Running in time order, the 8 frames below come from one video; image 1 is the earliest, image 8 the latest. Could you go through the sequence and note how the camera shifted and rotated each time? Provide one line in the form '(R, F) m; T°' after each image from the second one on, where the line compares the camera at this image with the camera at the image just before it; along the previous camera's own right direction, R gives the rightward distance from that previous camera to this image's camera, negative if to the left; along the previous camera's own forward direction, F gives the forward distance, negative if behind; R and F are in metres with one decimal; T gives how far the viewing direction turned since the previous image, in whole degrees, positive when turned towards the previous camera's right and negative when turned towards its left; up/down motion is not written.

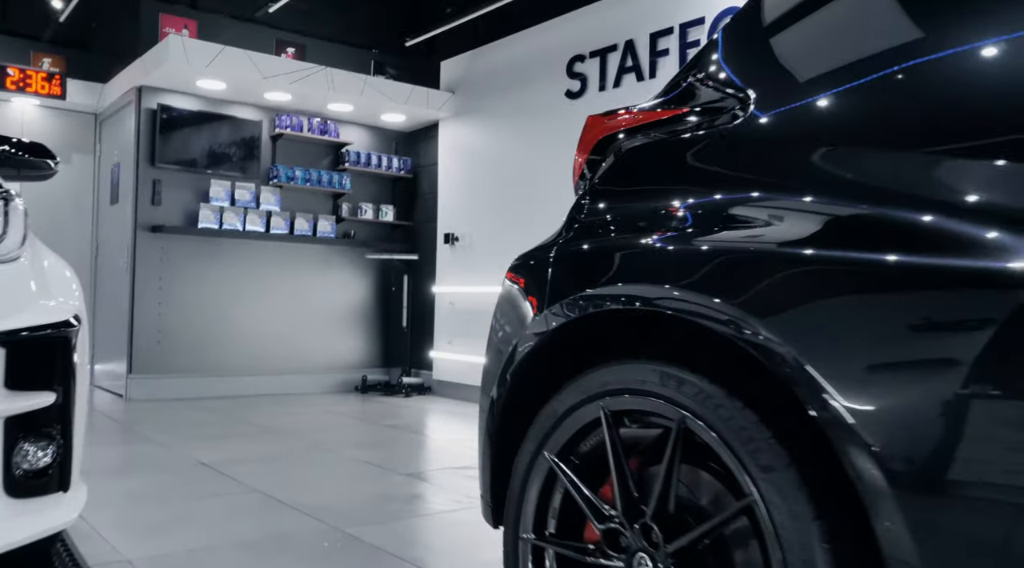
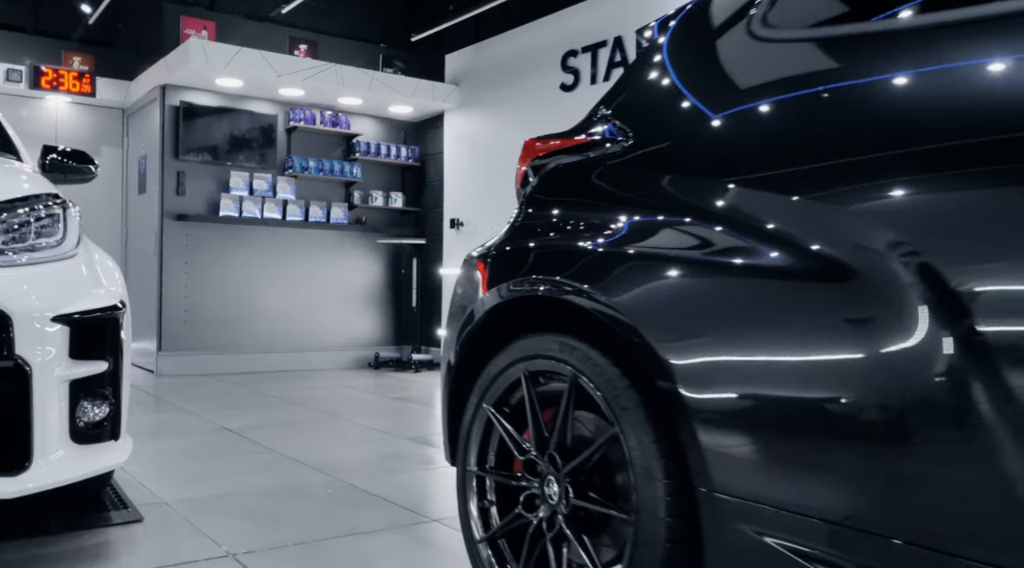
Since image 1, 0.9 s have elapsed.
(+0.2, -0.4) m; -1°
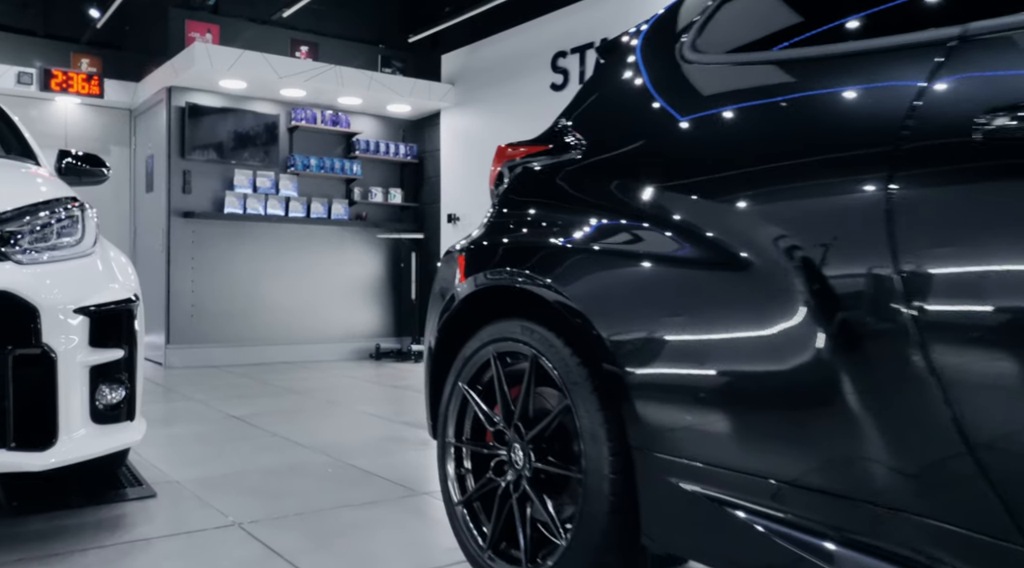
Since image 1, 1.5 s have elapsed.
(+0.1, -0.2) m; 0°
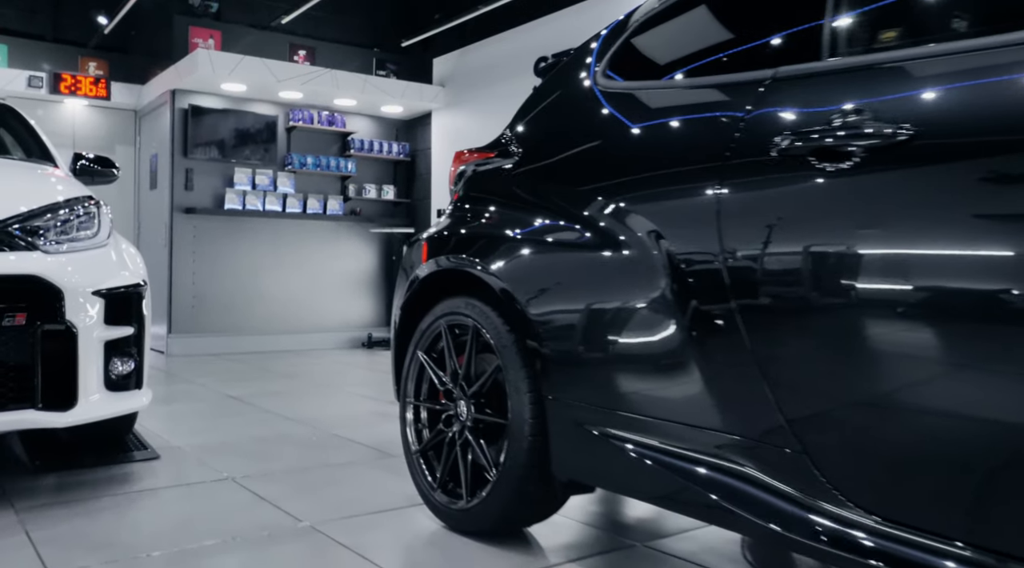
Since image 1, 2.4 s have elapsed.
(+0.1, -0.4) m; 0°
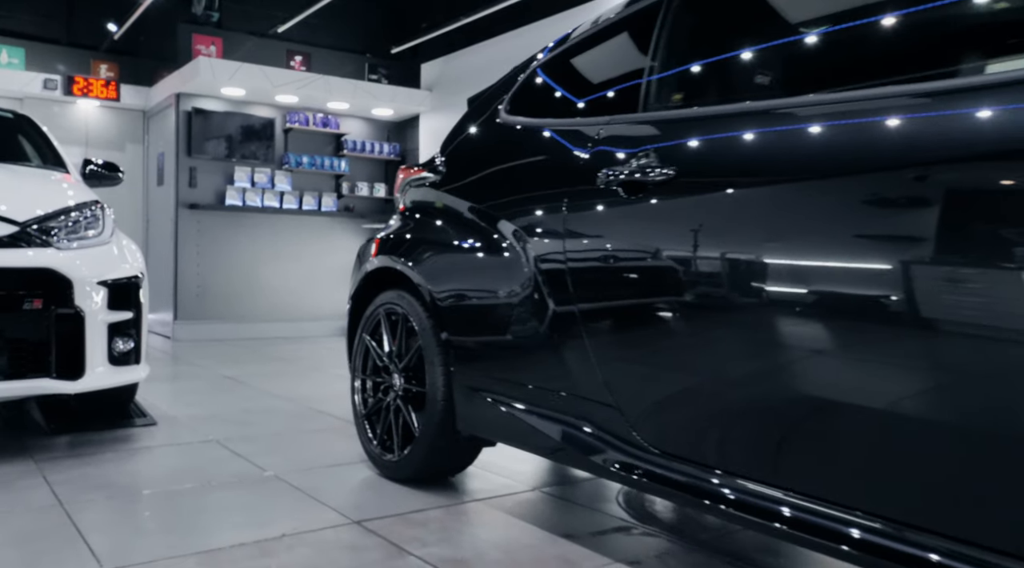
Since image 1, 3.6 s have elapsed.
(+0.3, -0.5) m; -1°
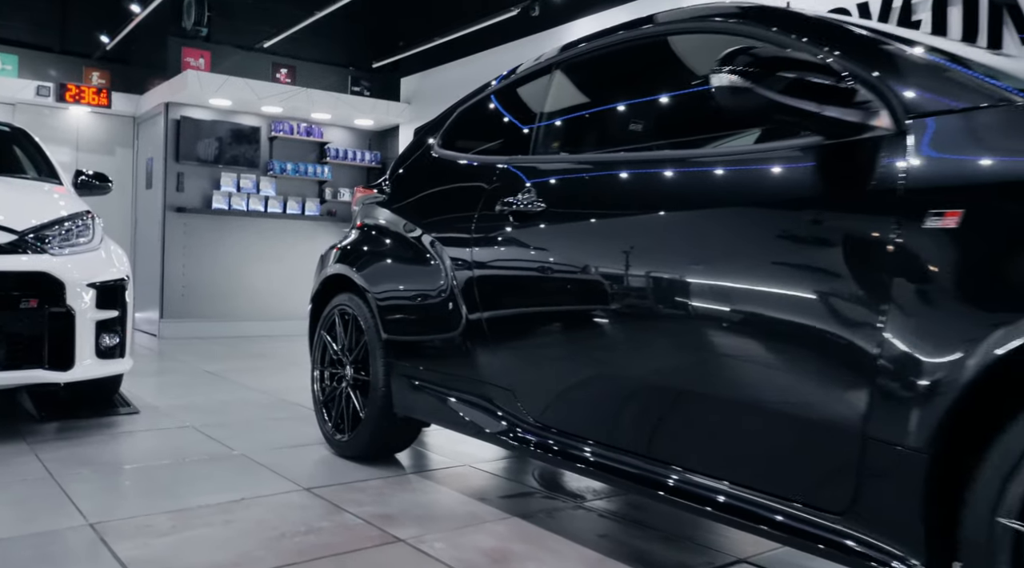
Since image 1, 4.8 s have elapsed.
(+0.2, -0.4) m; 0°
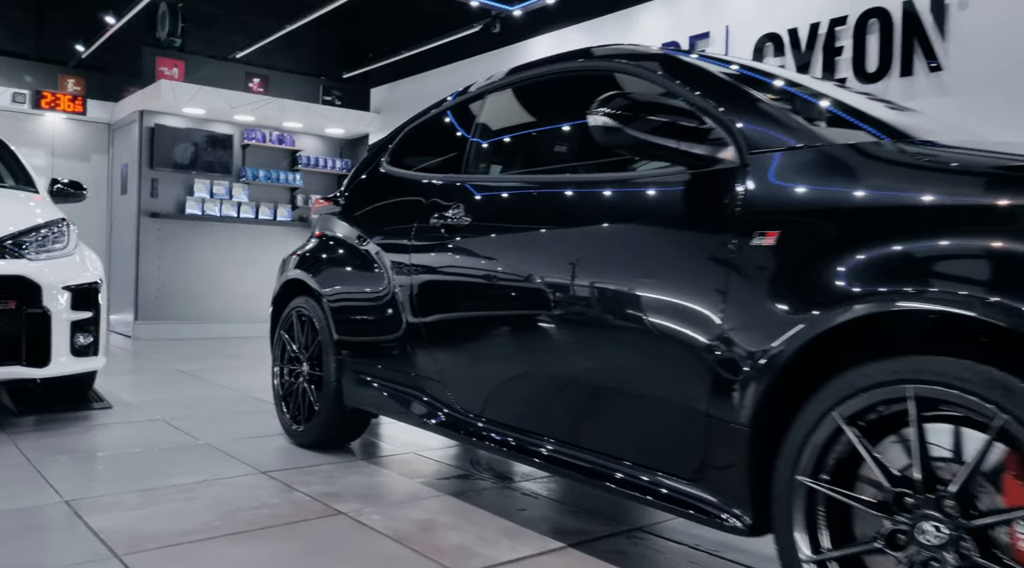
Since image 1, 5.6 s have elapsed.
(+0.1, -0.3) m; +1°
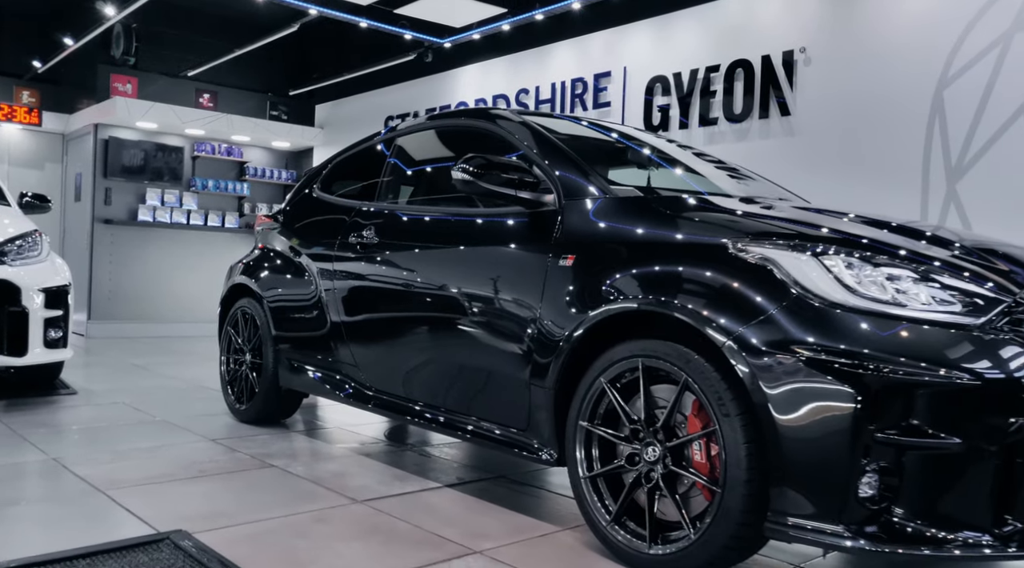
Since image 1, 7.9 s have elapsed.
(+0.2, -0.7) m; +3°
